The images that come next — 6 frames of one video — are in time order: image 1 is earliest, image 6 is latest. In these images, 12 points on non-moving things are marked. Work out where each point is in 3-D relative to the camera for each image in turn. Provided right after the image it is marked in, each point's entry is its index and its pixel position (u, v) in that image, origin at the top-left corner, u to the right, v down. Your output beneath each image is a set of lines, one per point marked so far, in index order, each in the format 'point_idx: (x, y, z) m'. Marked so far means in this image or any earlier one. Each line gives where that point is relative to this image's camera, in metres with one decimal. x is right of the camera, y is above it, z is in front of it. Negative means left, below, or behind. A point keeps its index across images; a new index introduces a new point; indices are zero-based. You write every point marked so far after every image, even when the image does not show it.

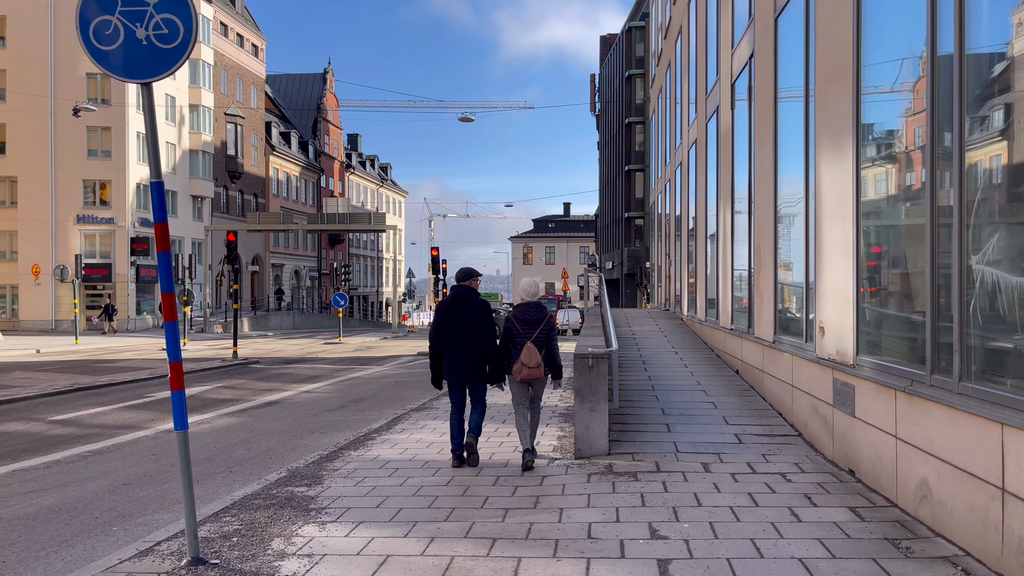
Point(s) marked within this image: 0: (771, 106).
0: (+3.0, +2.1, +9.2) m
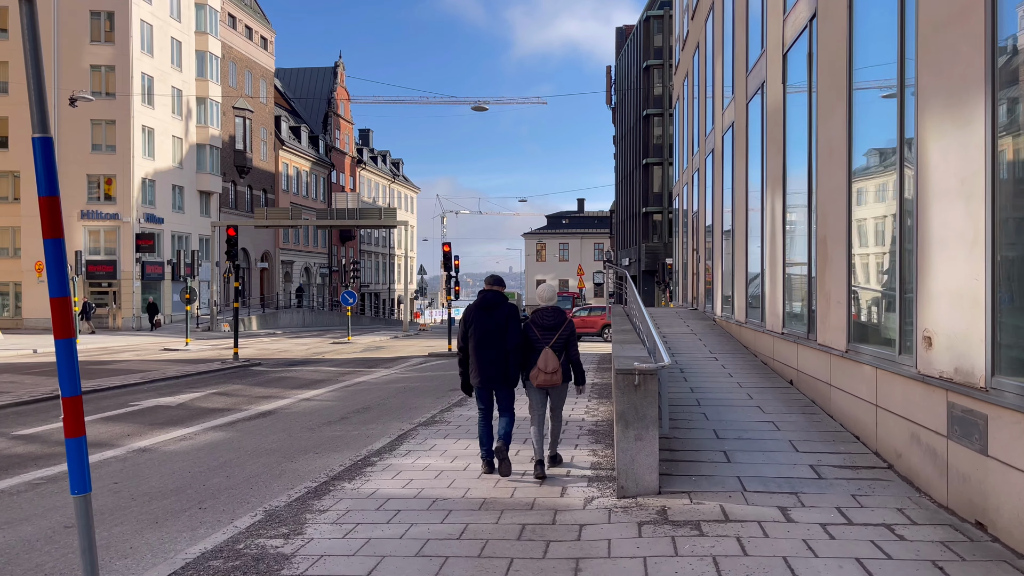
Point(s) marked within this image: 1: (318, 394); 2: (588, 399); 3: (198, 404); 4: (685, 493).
0: (+3.2, +2.1, +7.8) m
1: (-3.5, -1.9, +14.8) m
2: (+1.1, -1.7, +12.1) m
3: (-5.2, -1.9, +13.3) m
4: (+1.2, -1.5, +5.8) m
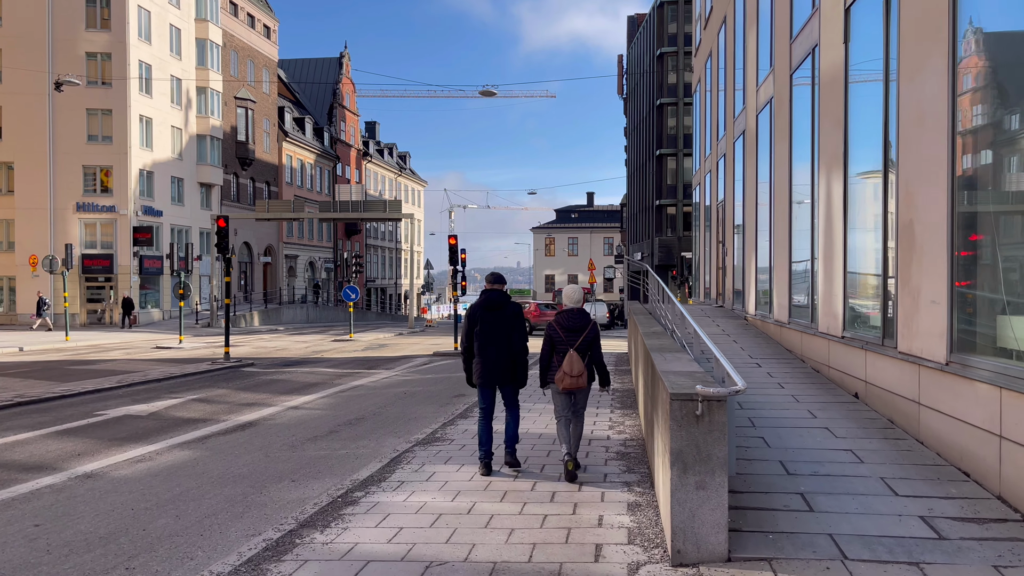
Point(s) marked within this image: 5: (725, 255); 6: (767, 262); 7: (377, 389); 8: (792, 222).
0: (+3.3, +2.1, +6.3) m
1: (-3.3, -1.9, +13.4) m
2: (+1.3, -1.6, +10.7) m
3: (-5.0, -1.9, +11.9) m
4: (+1.3, -1.5, +4.3) m
5: (+5.1, +0.8, +19.2) m
6: (+4.3, +0.4, +13.7) m
7: (-2.6, -1.9, +15.5) m
8: (+4.1, +1.0, +11.7) m
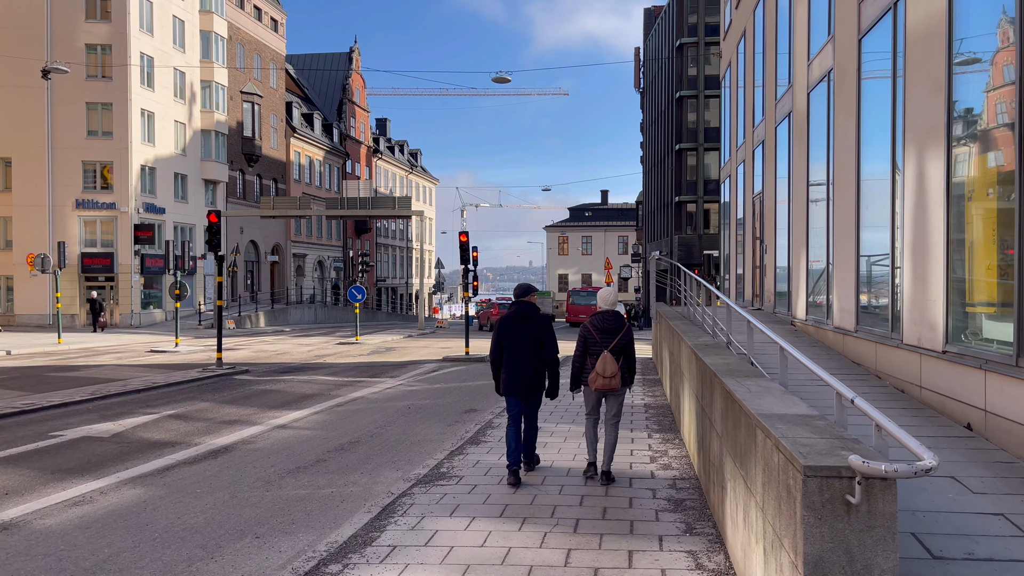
0: (+3.5, +2.1, +4.6) m
1: (-3.1, -1.9, +11.8) m
2: (+1.5, -1.7, +9.0) m
3: (-4.8, -1.9, +10.3) m
4: (+1.5, -1.5, +2.6) m
5: (+5.4, +0.8, +17.5) m
6: (+4.6, +0.4, +12.0) m
7: (-2.3, -2.0, +13.9) m
8: (+4.3, +0.9, +10.0) m
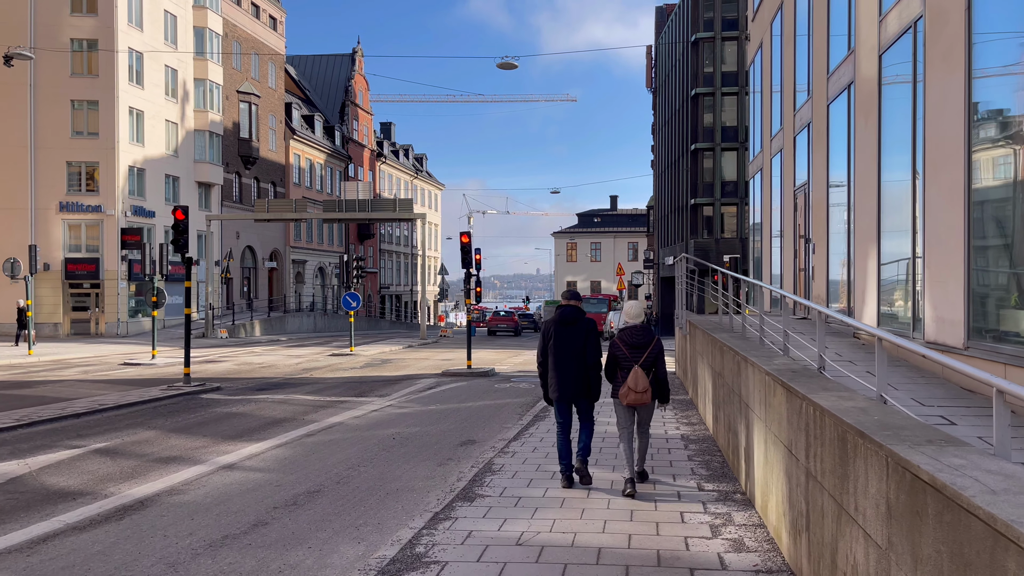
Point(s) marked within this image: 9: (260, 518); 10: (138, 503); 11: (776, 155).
0: (+3.5, +2.1, +2.3) m
1: (-3.0, -1.9, +9.6) m
2: (+1.6, -1.7, +6.7) m
3: (-4.7, -1.9, +8.1) m
4: (+1.5, -1.4, +0.4) m
5: (+5.6, +0.6, +15.2) m
6: (+4.7, +0.3, +9.7) m
7: (-2.2, -2.0, +11.7) m
8: (+4.4, +0.9, +7.7) m
9: (-2.1, -1.9, +6.8) m
10: (-3.4, -1.9, +7.2) m
11: (+6.2, +3.2, +18.6) m
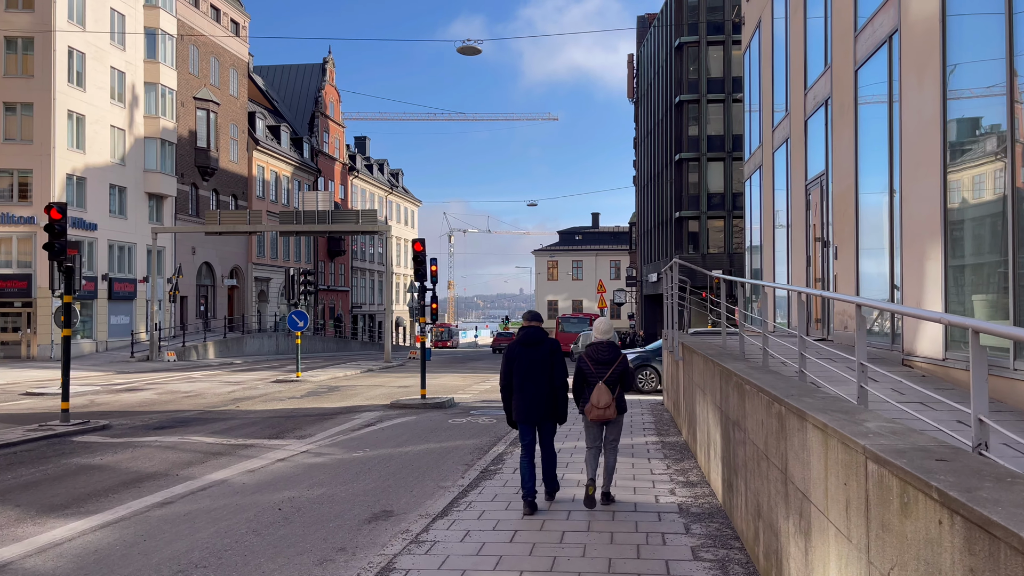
0: (+3.0, +2.2, -0.4) m
1: (-3.6, -2.0, +6.6) m
2: (+1.0, -1.7, +3.8) m
3: (-5.3, -2.0, +5.0) m
4: (+1.0, -1.3, -2.5) m
5: (+4.8, +0.4, +12.5) m
6: (+4.1, +0.2, +7.0) m
7: (-2.9, -2.2, +8.7) m
8: (+3.8, +0.9, +5.0) m
9: (-2.7, -1.9, +3.8) m
10: (-3.9, -2.0, +4.2) m
11: (+5.4, +2.9, +15.9) m
